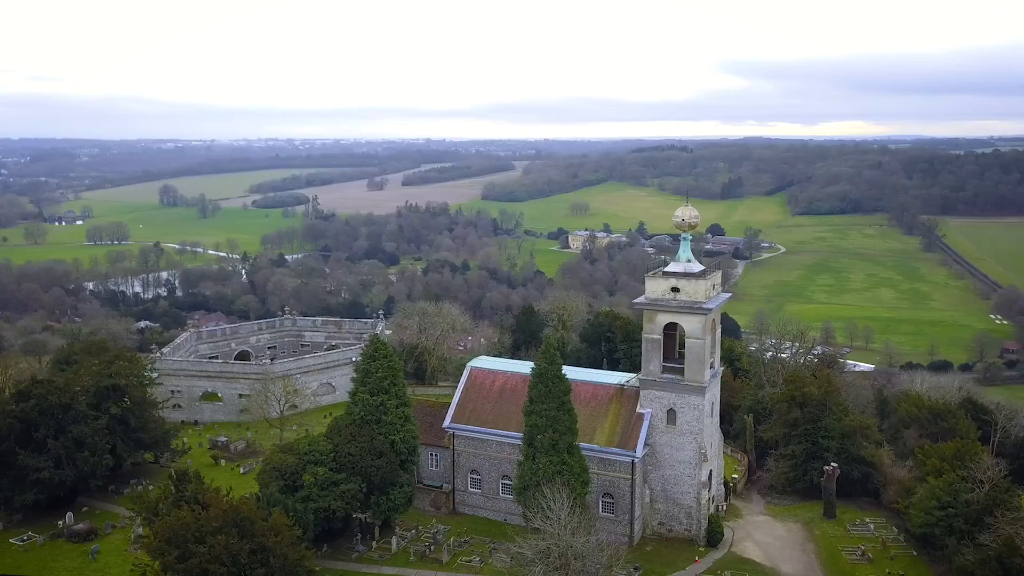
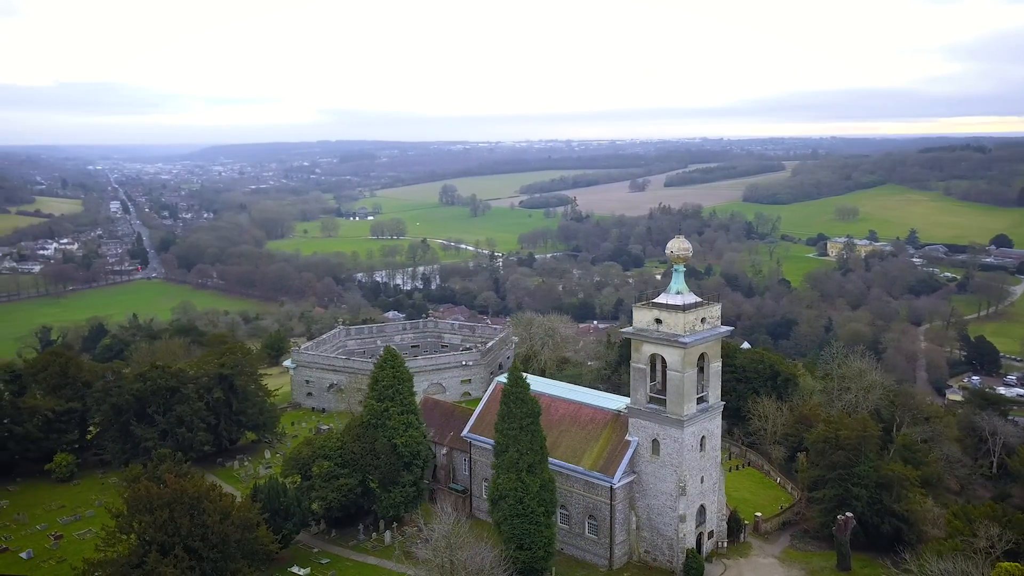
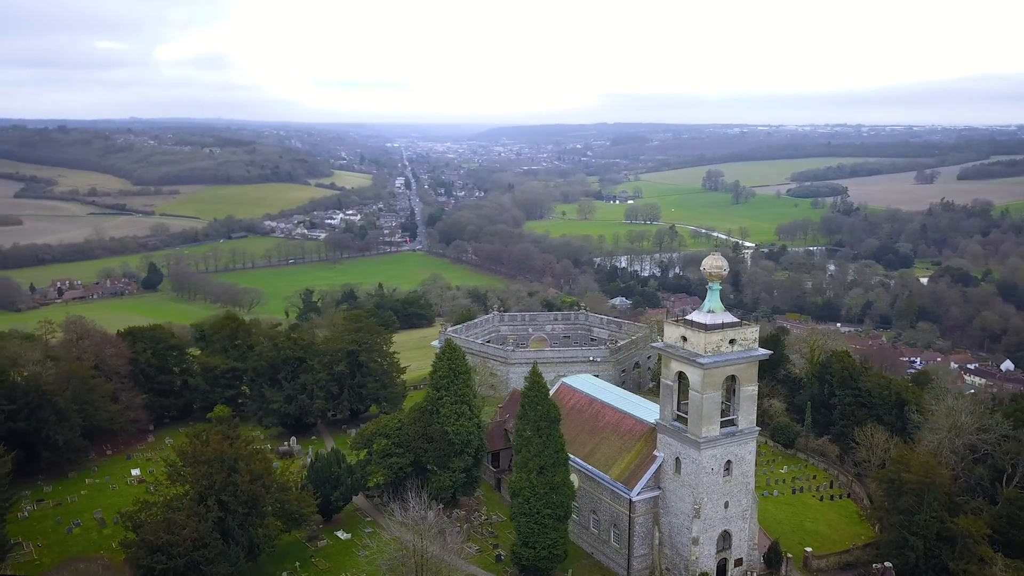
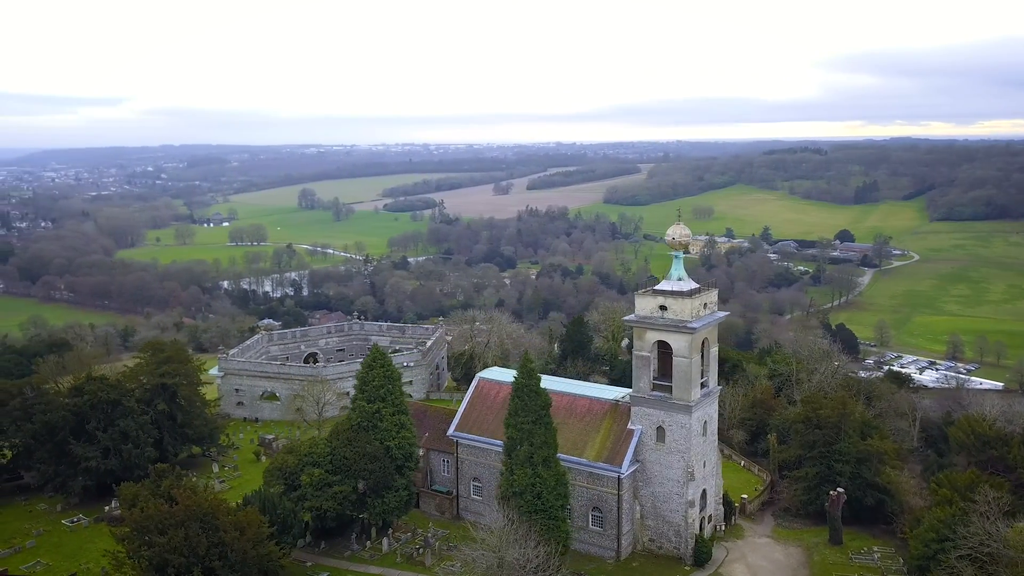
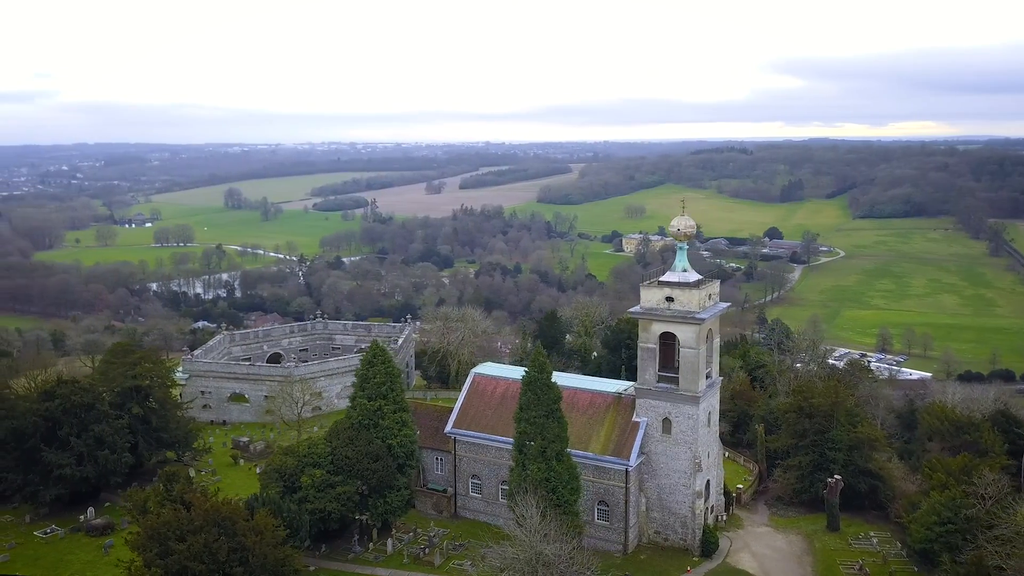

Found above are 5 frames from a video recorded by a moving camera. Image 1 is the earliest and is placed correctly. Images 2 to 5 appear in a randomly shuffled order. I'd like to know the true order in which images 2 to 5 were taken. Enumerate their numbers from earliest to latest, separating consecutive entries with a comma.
5, 4, 2, 3
